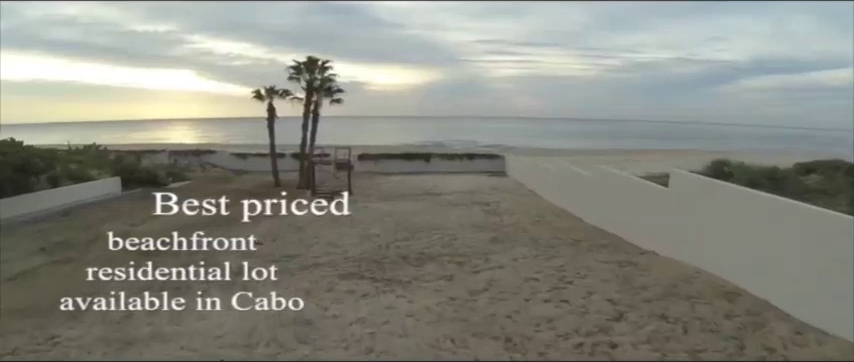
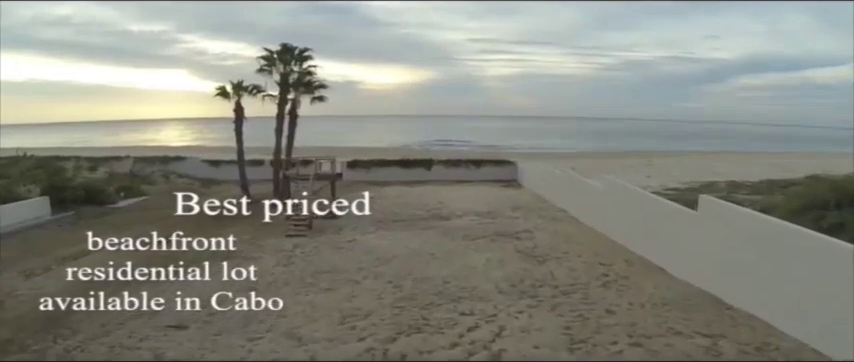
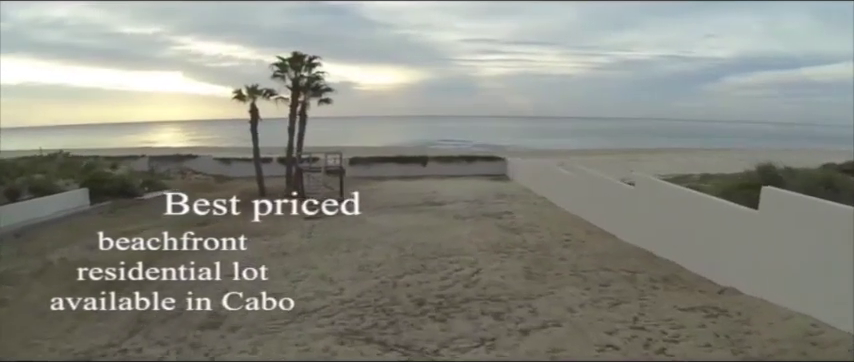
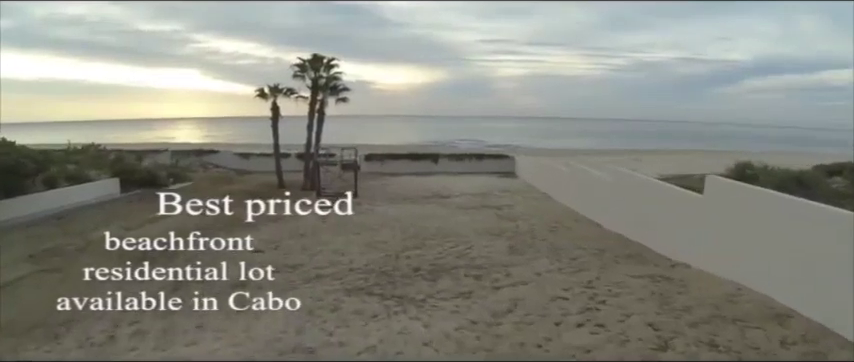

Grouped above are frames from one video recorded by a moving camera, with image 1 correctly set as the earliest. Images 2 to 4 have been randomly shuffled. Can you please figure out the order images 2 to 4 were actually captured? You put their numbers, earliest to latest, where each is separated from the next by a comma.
4, 3, 2
